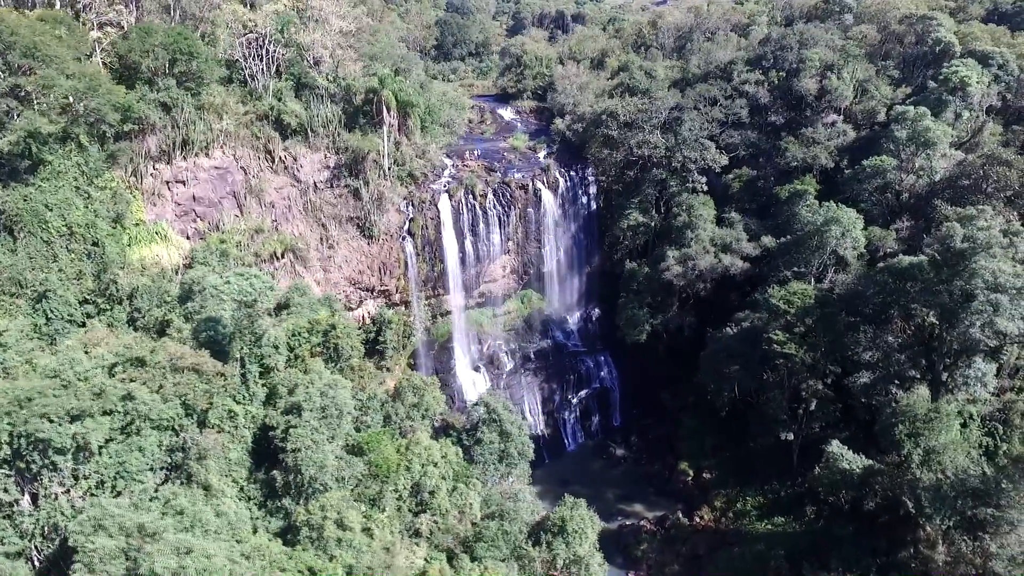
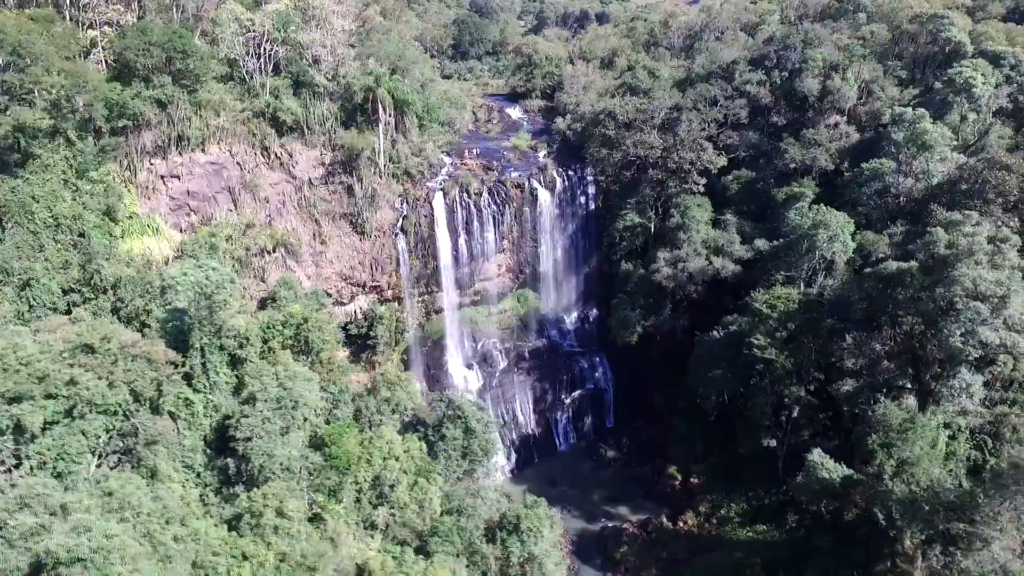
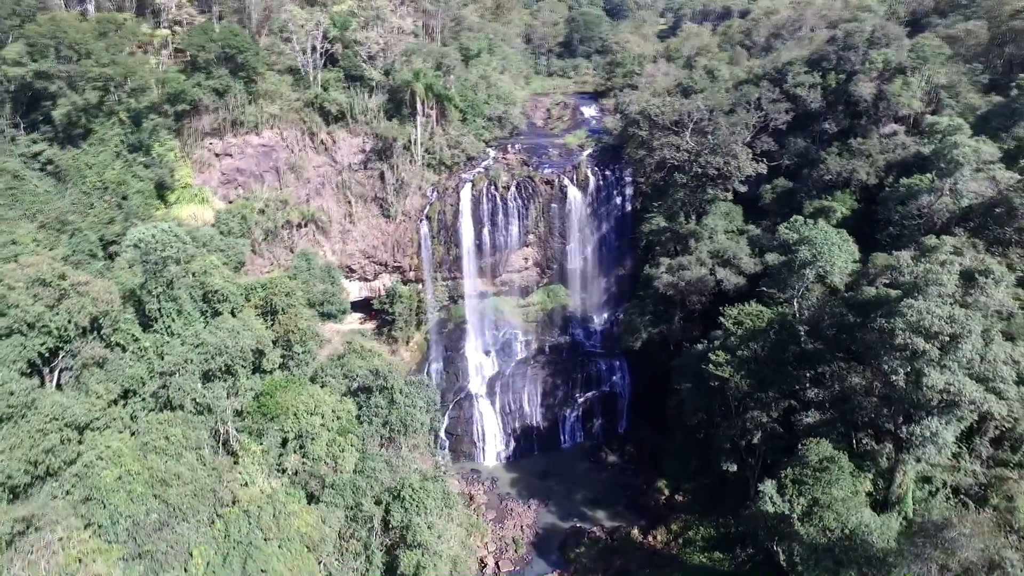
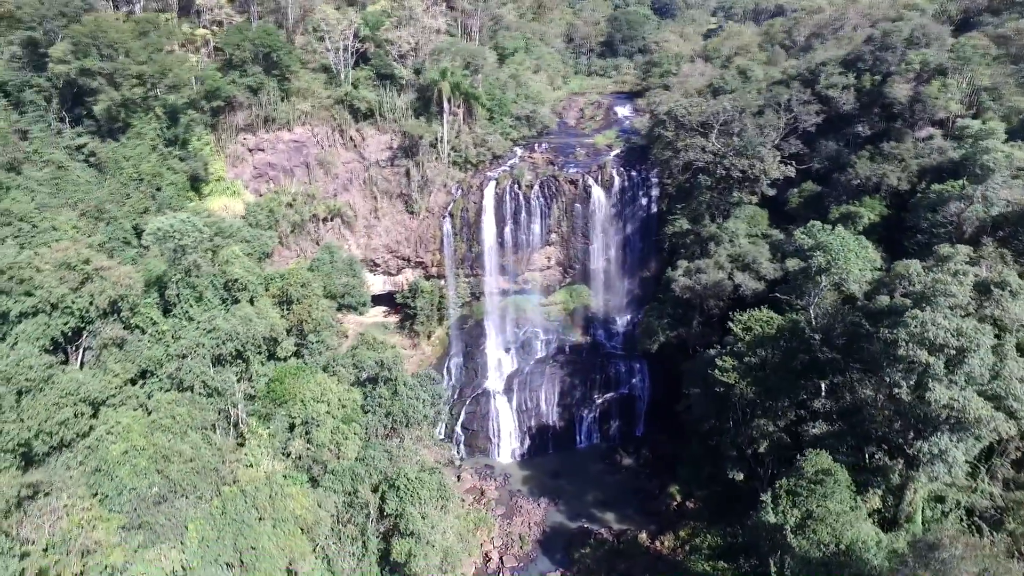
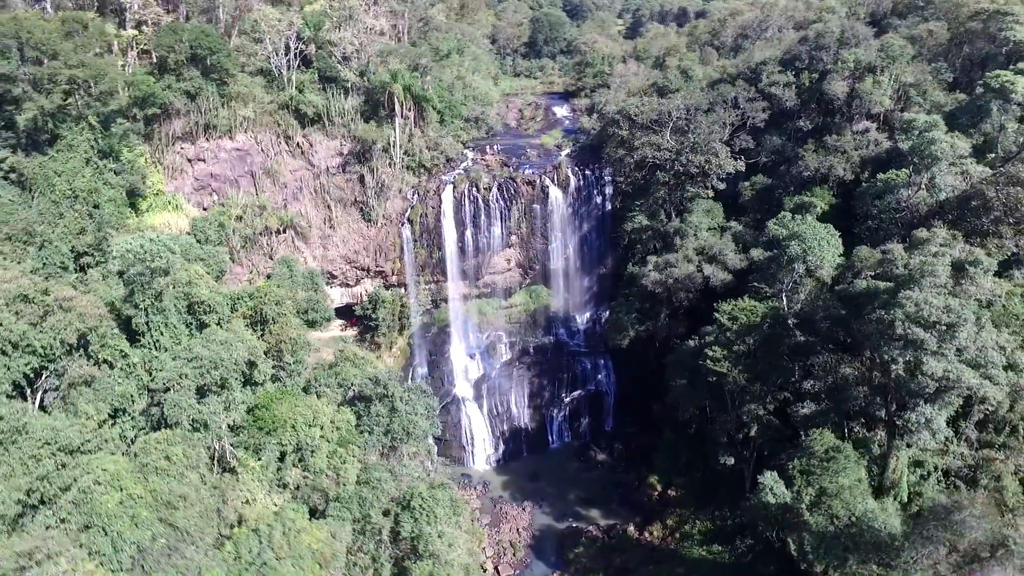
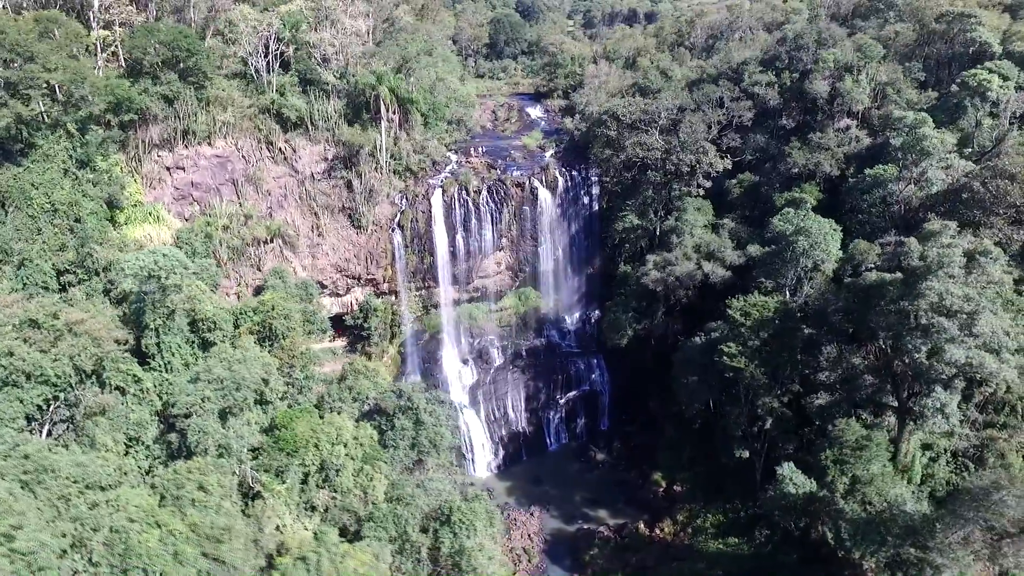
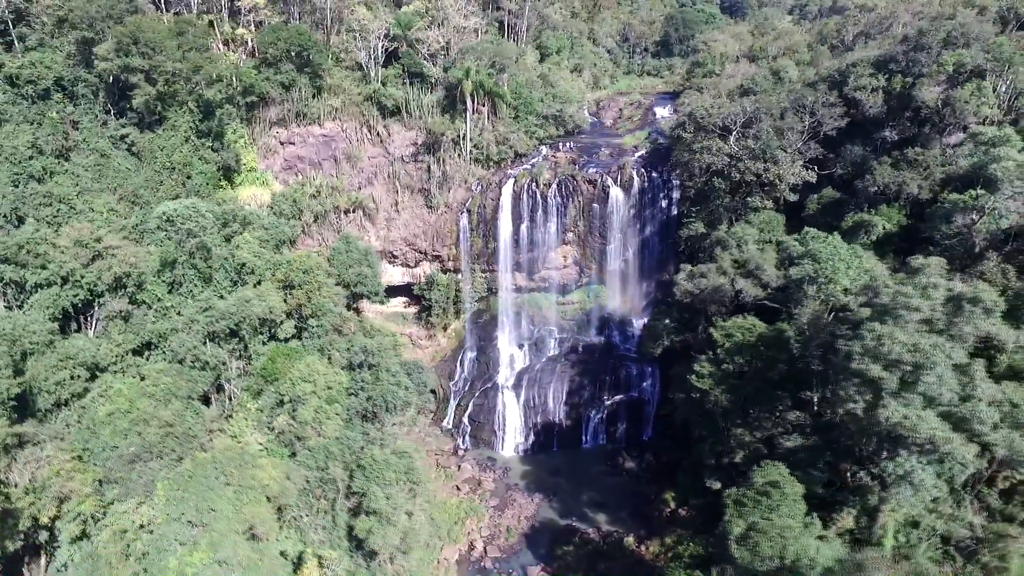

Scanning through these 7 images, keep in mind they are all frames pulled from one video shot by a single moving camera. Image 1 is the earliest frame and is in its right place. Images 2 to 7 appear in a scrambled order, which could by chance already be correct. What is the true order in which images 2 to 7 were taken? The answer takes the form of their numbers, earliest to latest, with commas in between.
2, 6, 5, 3, 4, 7
